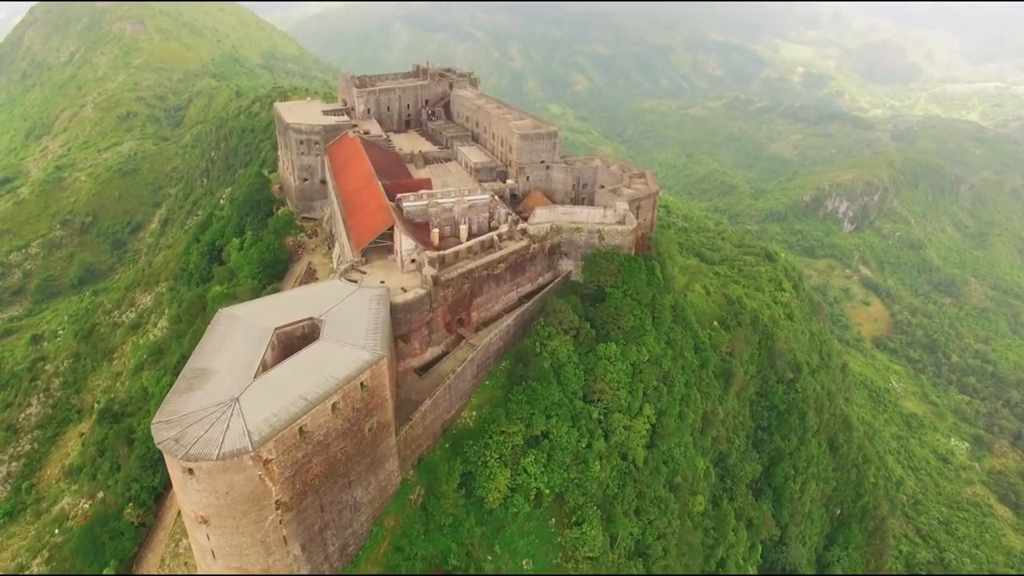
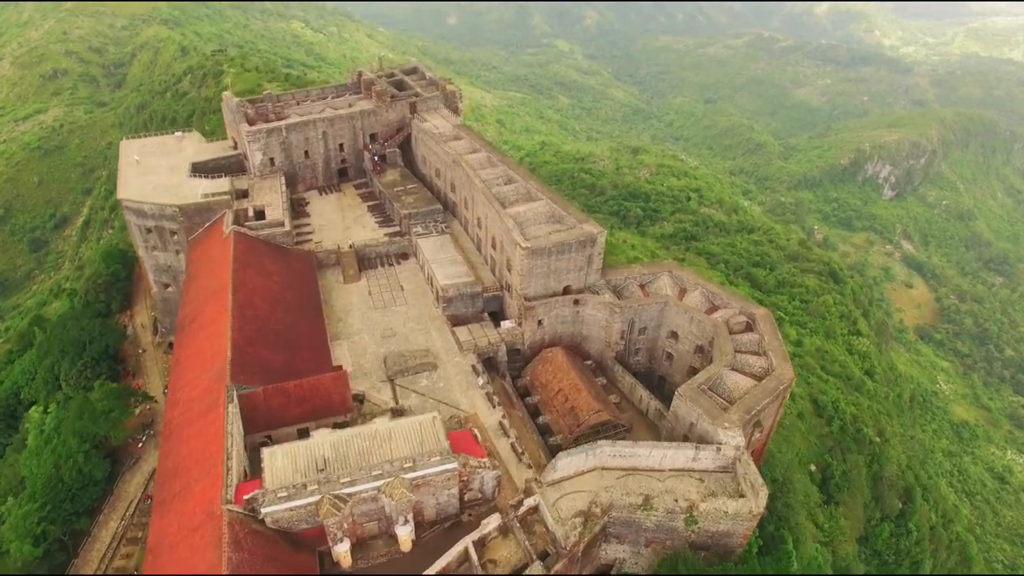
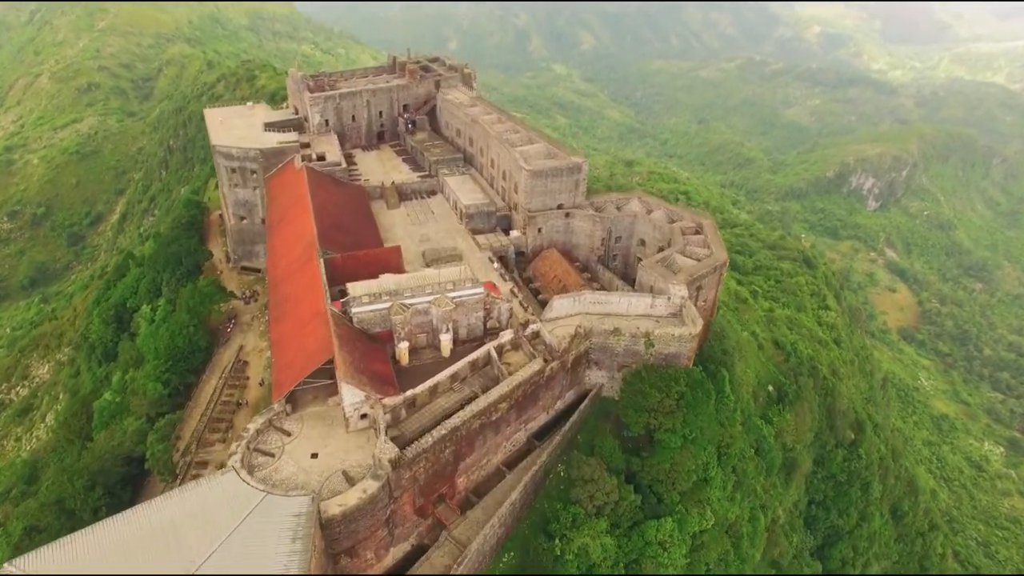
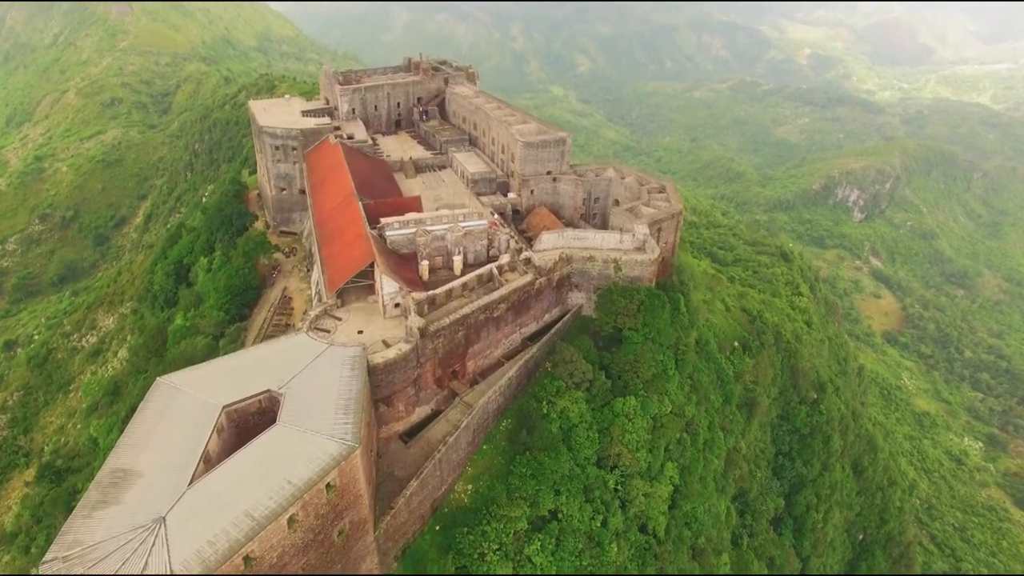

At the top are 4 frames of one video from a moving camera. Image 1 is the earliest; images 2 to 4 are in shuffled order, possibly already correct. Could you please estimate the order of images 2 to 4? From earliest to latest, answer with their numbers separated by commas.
4, 3, 2
